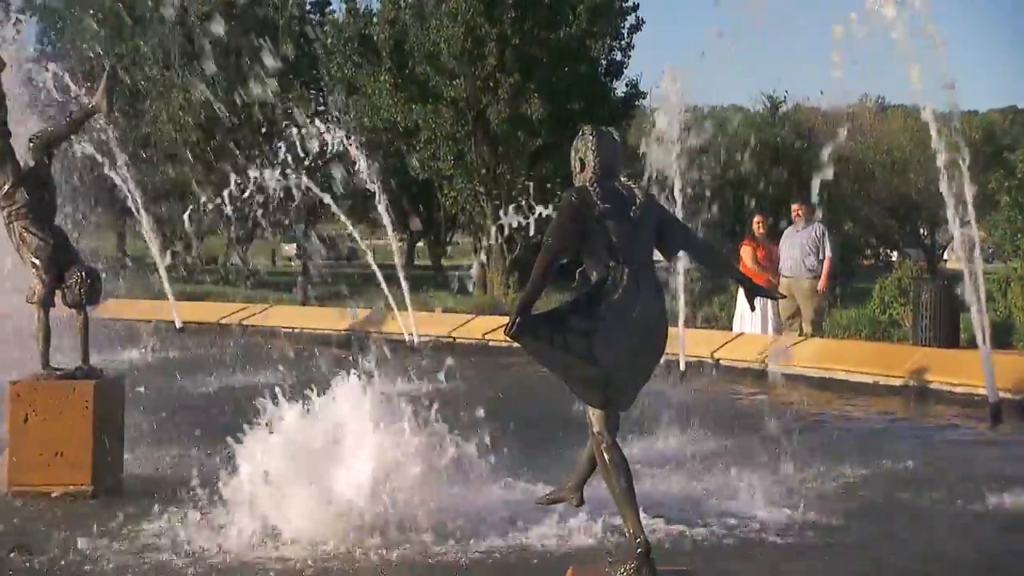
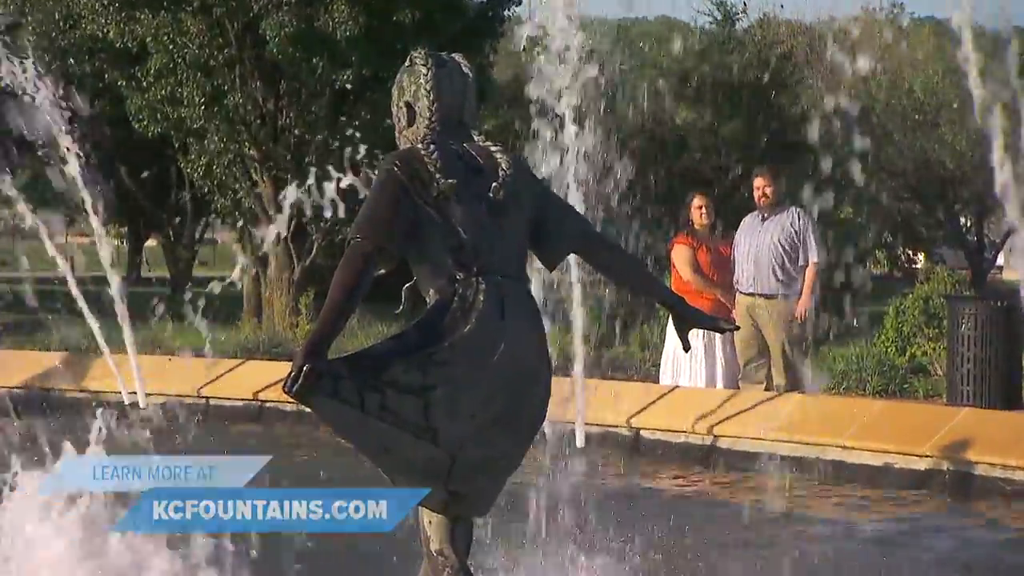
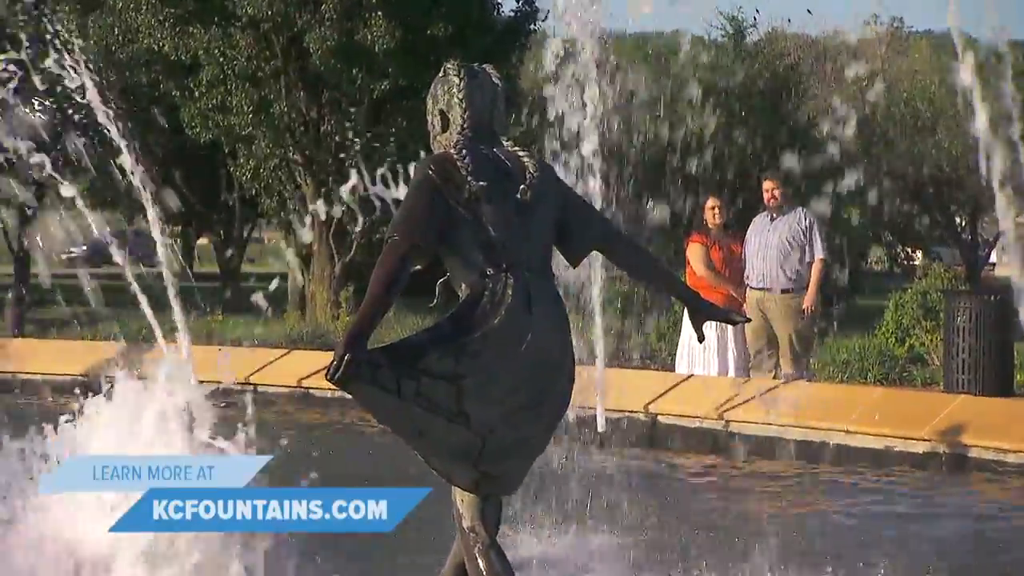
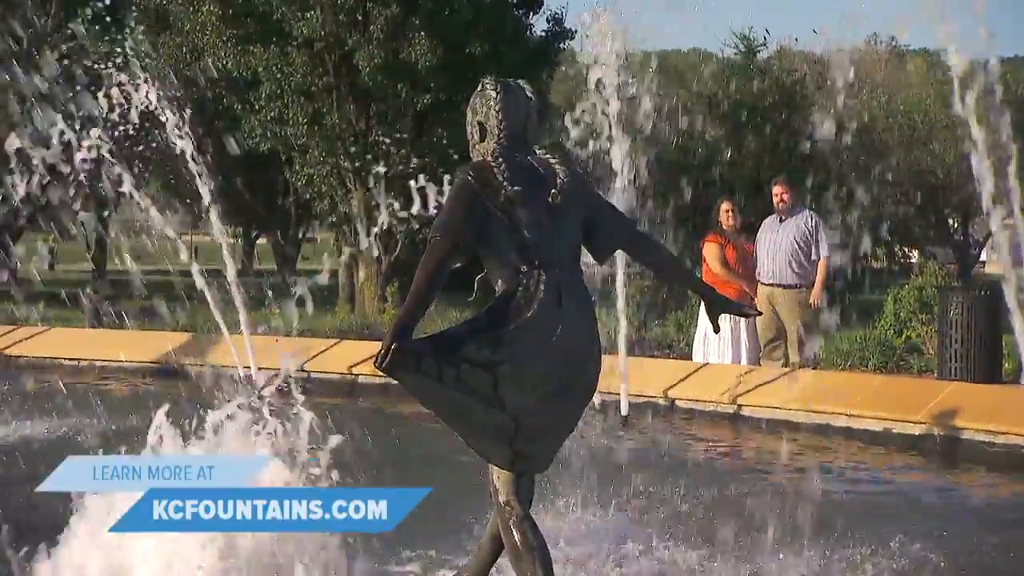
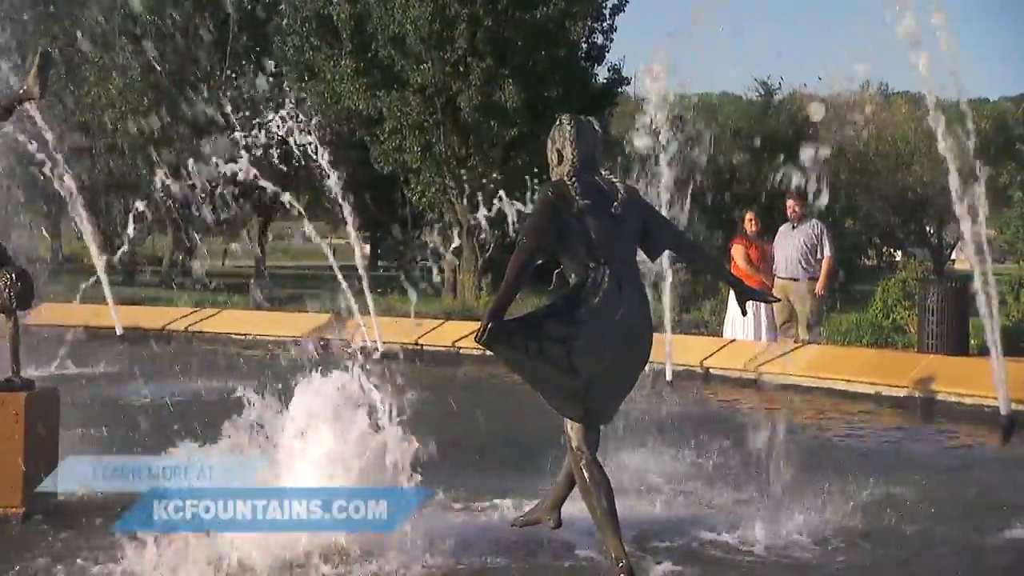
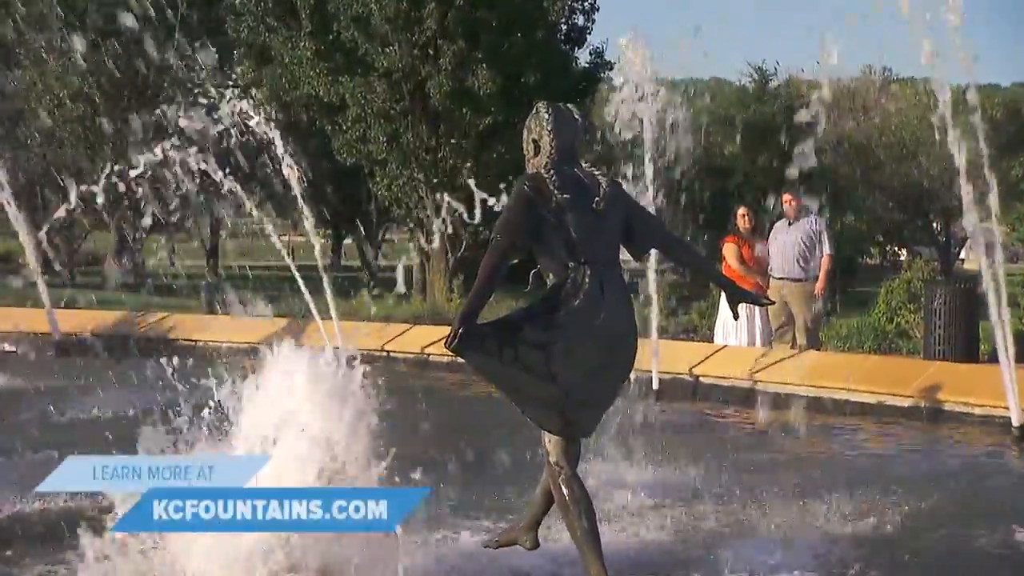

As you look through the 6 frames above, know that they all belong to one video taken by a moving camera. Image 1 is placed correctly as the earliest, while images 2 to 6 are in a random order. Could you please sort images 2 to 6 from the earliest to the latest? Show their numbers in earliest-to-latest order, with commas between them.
5, 6, 4, 3, 2
